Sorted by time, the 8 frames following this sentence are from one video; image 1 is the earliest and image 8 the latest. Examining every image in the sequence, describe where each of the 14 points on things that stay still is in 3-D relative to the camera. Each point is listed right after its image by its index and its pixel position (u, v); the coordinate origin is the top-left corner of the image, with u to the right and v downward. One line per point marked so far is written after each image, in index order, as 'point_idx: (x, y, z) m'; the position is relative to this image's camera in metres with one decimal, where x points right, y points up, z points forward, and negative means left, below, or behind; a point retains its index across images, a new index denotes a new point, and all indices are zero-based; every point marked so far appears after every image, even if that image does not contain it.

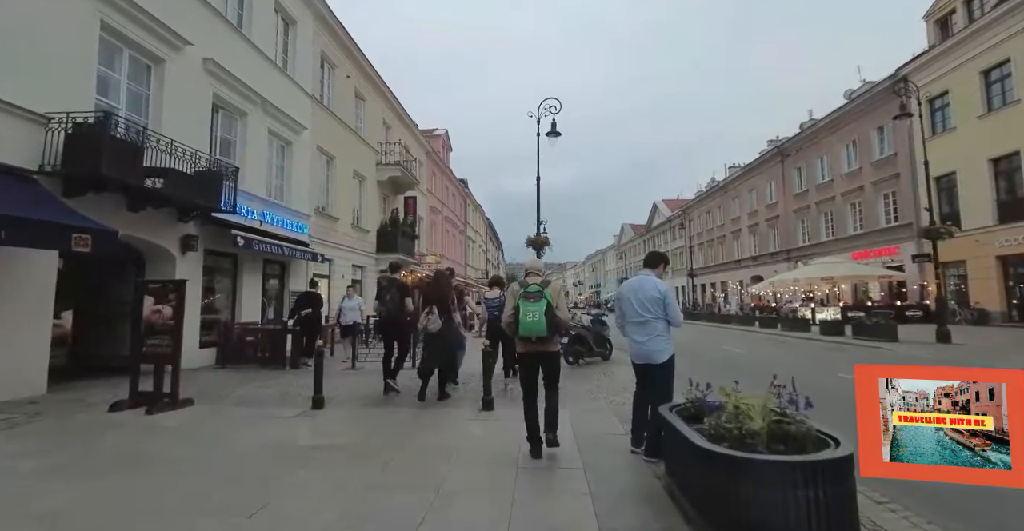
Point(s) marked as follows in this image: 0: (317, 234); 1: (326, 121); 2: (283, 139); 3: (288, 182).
0: (-6.5, +1.1, +16.0) m
1: (-6.5, +5.1, +17.0) m
2: (-6.7, +3.7, +14.4) m
3: (-6.7, +2.5, +14.6) m
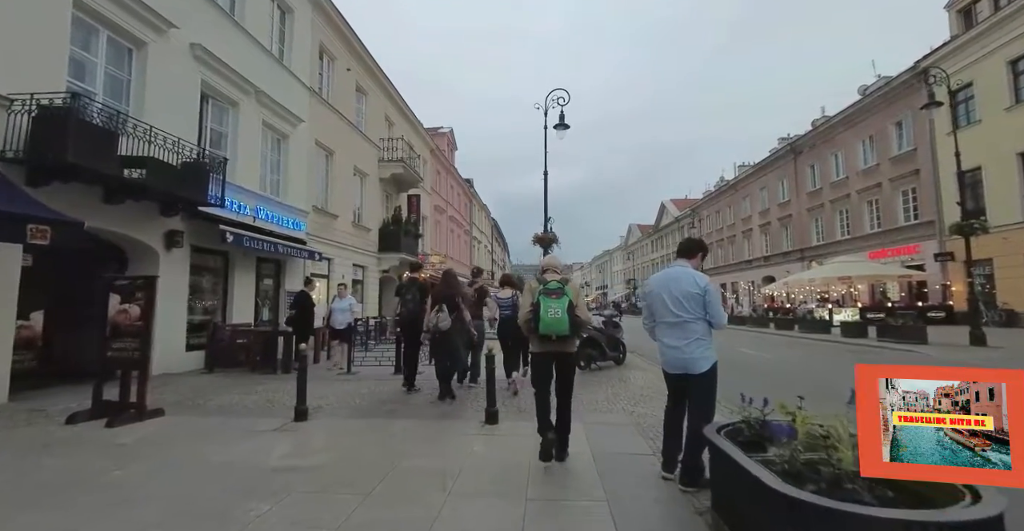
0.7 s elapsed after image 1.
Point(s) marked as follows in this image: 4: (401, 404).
0: (-6.3, +1.1, +15.4) m
1: (-6.3, +5.1, +16.4) m
2: (-6.6, +3.8, +13.8) m
3: (-6.5, +2.5, +14.0) m
4: (-1.5, -1.9, +6.6) m
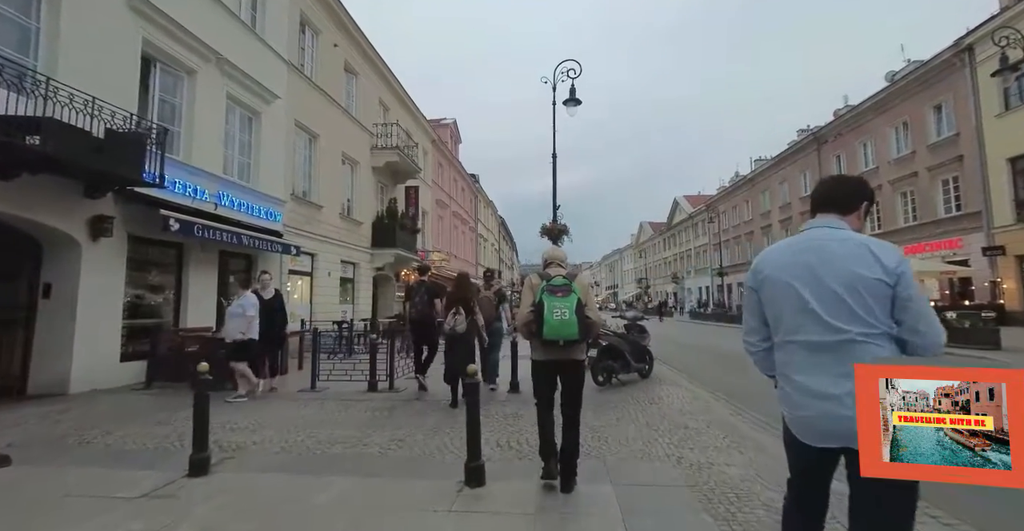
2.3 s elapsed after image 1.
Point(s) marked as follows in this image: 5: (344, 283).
0: (-6.2, +1.2, +13.7) m
1: (-6.2, +5.2, +14.7) m
2: (-6.5, +3.9, +12.1) m
3: (-6.4, +2.7, +12.3) m
4: (-1.5, -1.7, +4.8) m
5: (-5.9, -0.6, +17.0) m
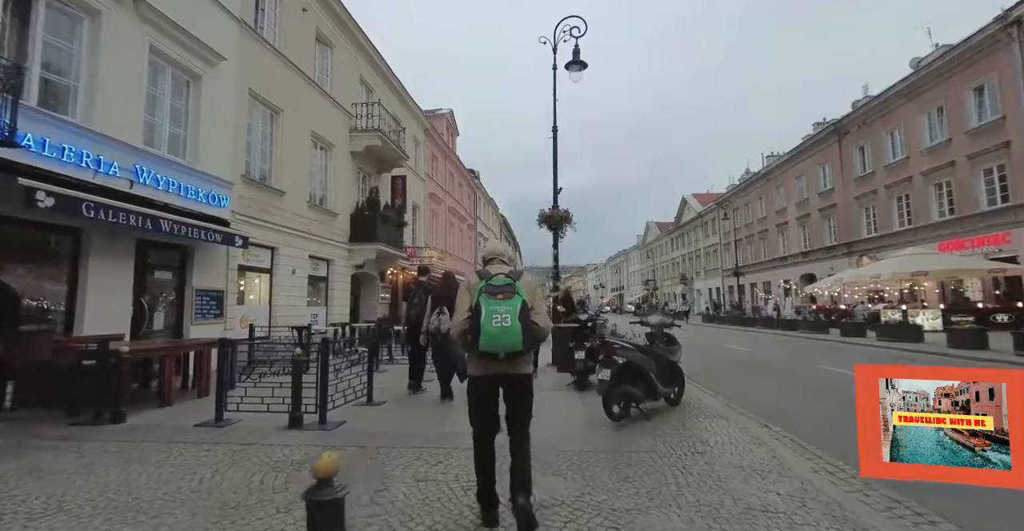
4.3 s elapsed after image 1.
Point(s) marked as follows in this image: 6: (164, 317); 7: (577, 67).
0: (-6.4, +1.3, +11.6) m
1: (-6.3, +5.3, +12.6) m
2: (-6.7, +4.0, +10.0) m
3: (-6.6, +2.8, +10.2) m
4: (-1.8, -1.6, +2.7) m
5: (-6.0, -0.5, +14.9) m
6: (-6.7, -1.0, +9.4) m
7: (+1.5, +4.6, +11.4) m
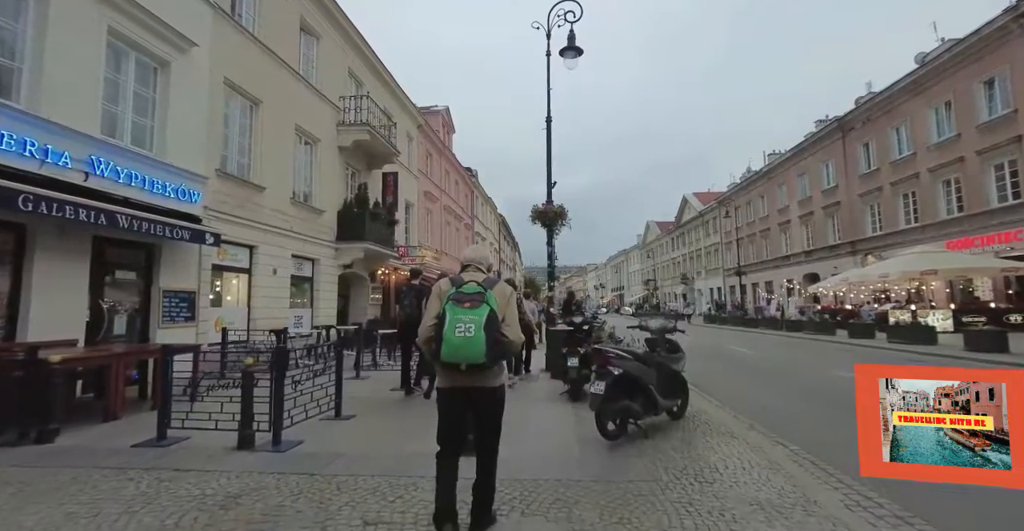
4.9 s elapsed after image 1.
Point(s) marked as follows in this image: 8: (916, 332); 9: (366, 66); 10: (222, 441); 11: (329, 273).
0: (-6.6, +1.3, +10.9) m
1: (-6.5, +5.3, +11.9) m
2: (-6.9, +4.0, +9.3) m
3: (-6.8, +2.8, +9.5) m
4: (-2.0, -1.5, +2.0) m
5: (-6.2, -0.5, +14.2) m
6: (-6.9, -1.0, +8.7) m
7: (+1.3, +4.7, +10.7) m
8: (+13.3, -2.2, +16.0) m
9: (-5.6, +7.6, +18.6) m
10: (-2.9, -1.8, +4.9) m
11: (-5.8, -0.2, +15.5) m
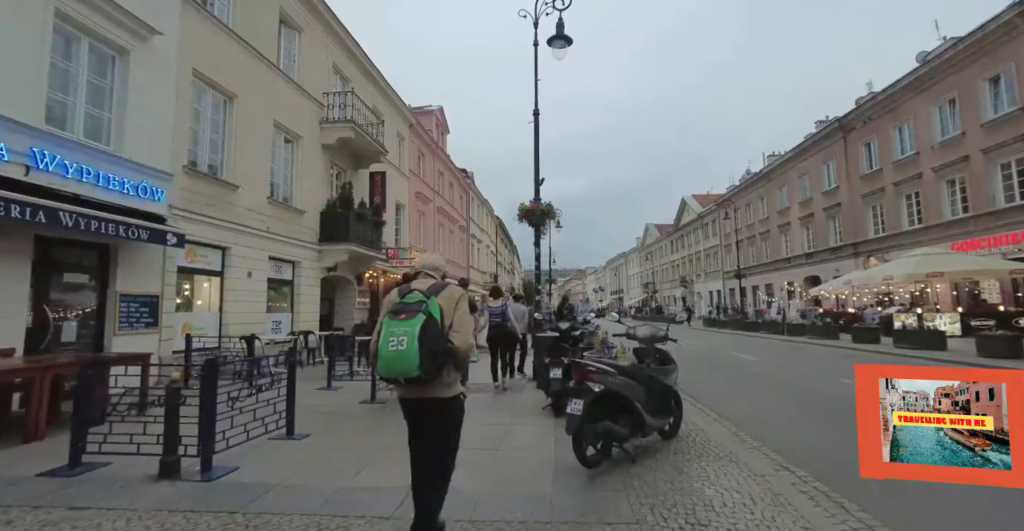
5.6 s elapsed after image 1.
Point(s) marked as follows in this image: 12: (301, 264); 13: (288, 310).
0: (-6.9, +1.3, +10.3) m
1: (-6.9, +5.3, +11.3) m
2: (-7.2, +4.0, +8.7) m
3: (-7.1, +2.7, +8.9) m
4: (-2.3, -1.5, +1.3) m
5: (-6.5, -0.6, +13.6) m
6: (-7.2, -1.0, +8.1) m
7: (+1.0, +4.6, +10.1) m
8: (+13.0, -2.2, +15.4) m
9: (-5.9, +7.5, +18.0) m
10: (-3.2, -1.8, +4.3) m
11: (-6.1, -0.3, +14.8) m
12: (-6.3, +0.1, +14.4) m
13: (-6.4, -1.3, +14.0) m
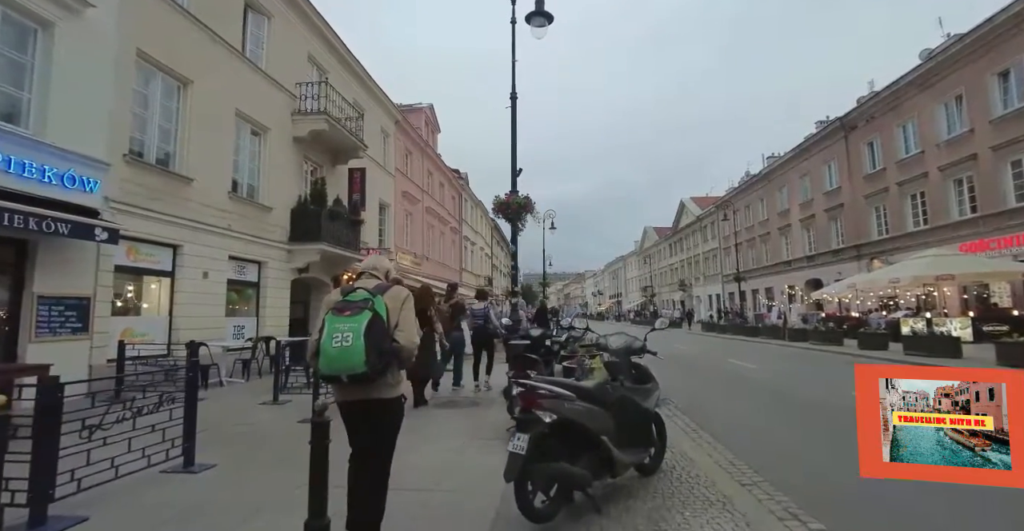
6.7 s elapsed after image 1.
0: (-7.4, +1.3, +9.3) m
1: (-7.3, +5.3, +10.4) m
2: (-7.7, +4.0, +7.8) m
3: (-7.6, +2.8, +7.9) m
4: (-2.8, -1.4, +0.3) m
5: (-7.0, -0.6, +12.6) m
6: (-7.7, -1.0, +7.1) m
7: (+0.5, +4.6, +9.1) m
8: (+12.5, -2.3, +14.4) m
9: (-6.4, +7.5, +17.1) m
10: (-3.7, -1.7, +3.3) m
11: (-6.6, -0.3, +13.9) m
12: (-6.8, 0.0, +13.5) m
13: (-6.9, -1.3, +13.0) m
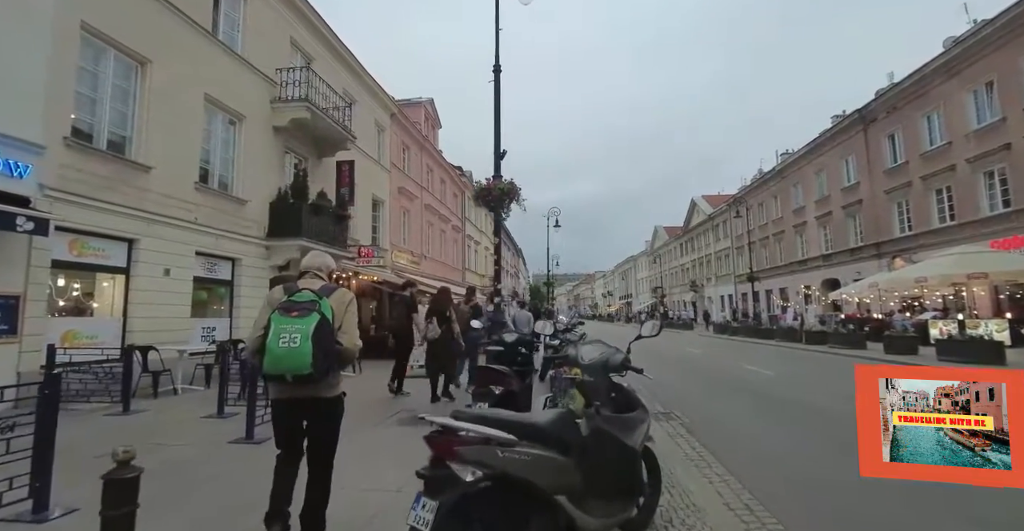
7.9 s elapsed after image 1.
0: (-7.6, +1.4, +8.4) m
1: (-7.6, +5.4, +9.5) m
2: (-8.0, +4.1, +6.9) m
3: (-7.9, +2.9, +7.0) m
4: (-3.2, -1.3, -0.7) m
5: (-7.2, -0.5, +11.6) m
6: (-8.0, -0.9, +6.2) m
7: (+0.2, +4.7, +8.1) m
8: (+12.4, -2.2, +13.0) m
9: (-6.5, +7.5, +16.2) m
10: (-4.1, -1.6, +2.3) m
11: (-6.8, -0.3, +12.9) m
12: (-7.0, +0.1, +12.5) m
13: (-7.1, -1.2, +12.1) m
